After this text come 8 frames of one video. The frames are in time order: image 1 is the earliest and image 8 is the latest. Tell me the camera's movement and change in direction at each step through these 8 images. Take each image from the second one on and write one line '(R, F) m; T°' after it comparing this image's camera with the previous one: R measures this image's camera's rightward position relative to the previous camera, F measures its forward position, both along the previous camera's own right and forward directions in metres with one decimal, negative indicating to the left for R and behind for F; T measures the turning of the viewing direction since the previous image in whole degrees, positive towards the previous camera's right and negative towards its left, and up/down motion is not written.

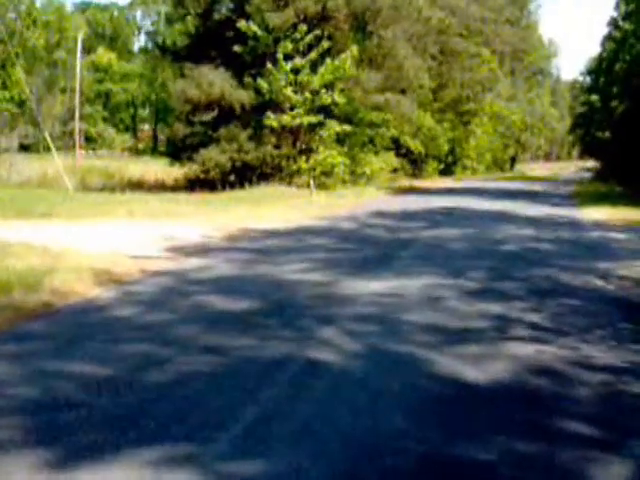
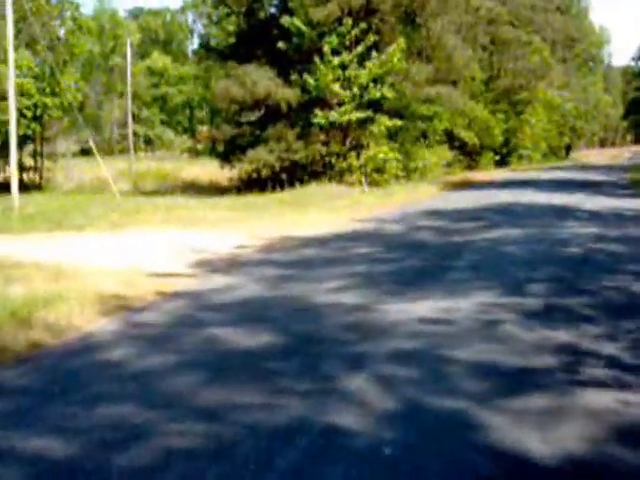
(+0.5, +0.6) m; -3°
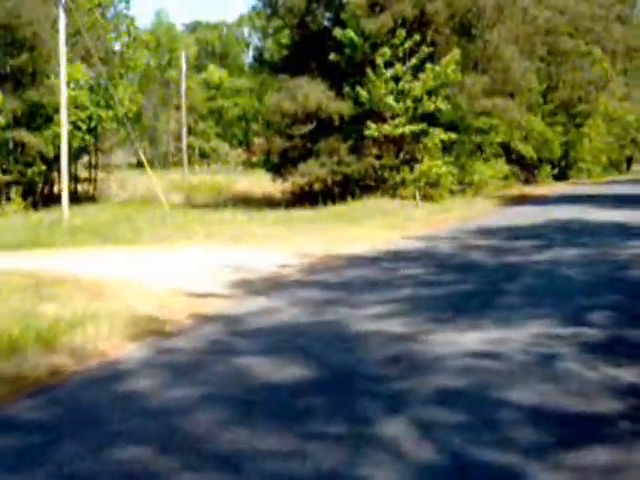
(+0.2, +0.7) m; -3°
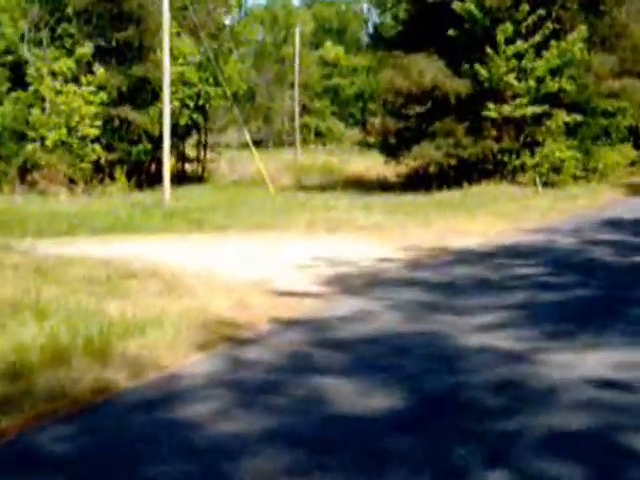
(+0.1, +1.8) m; -5°
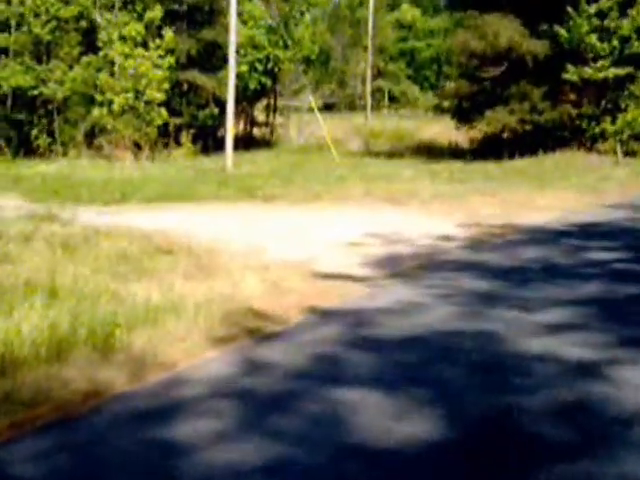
(+0.3, +1.4) m; -4°
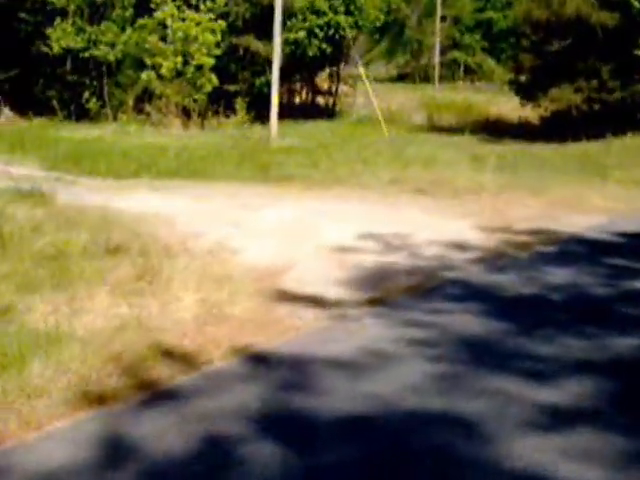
(+0.8, +2.5) m; -4°
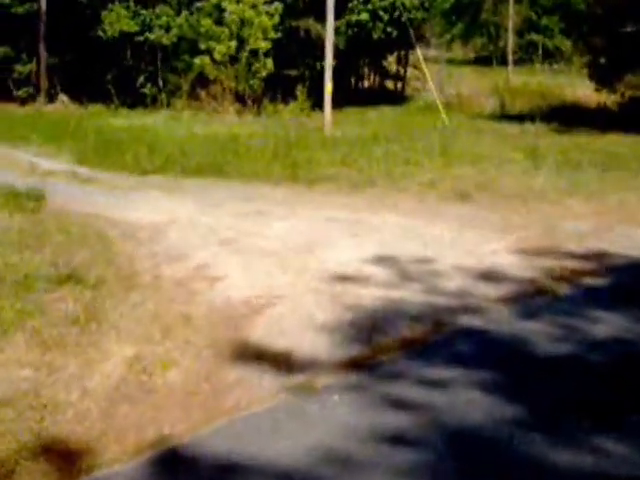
(+0.6, +2.0) m; -4°
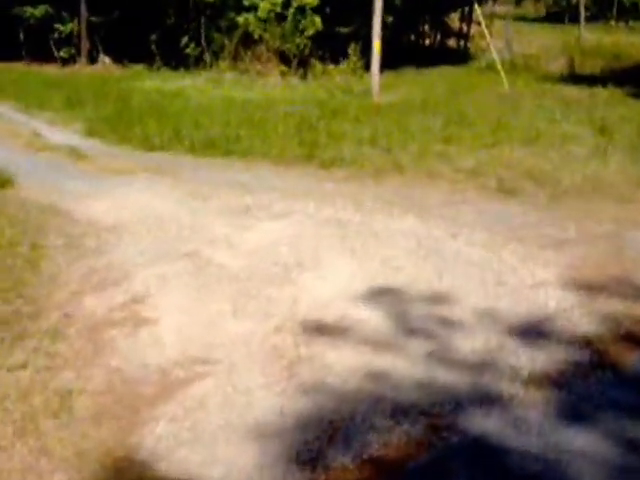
(+0.5, +2.5) m; -3°
